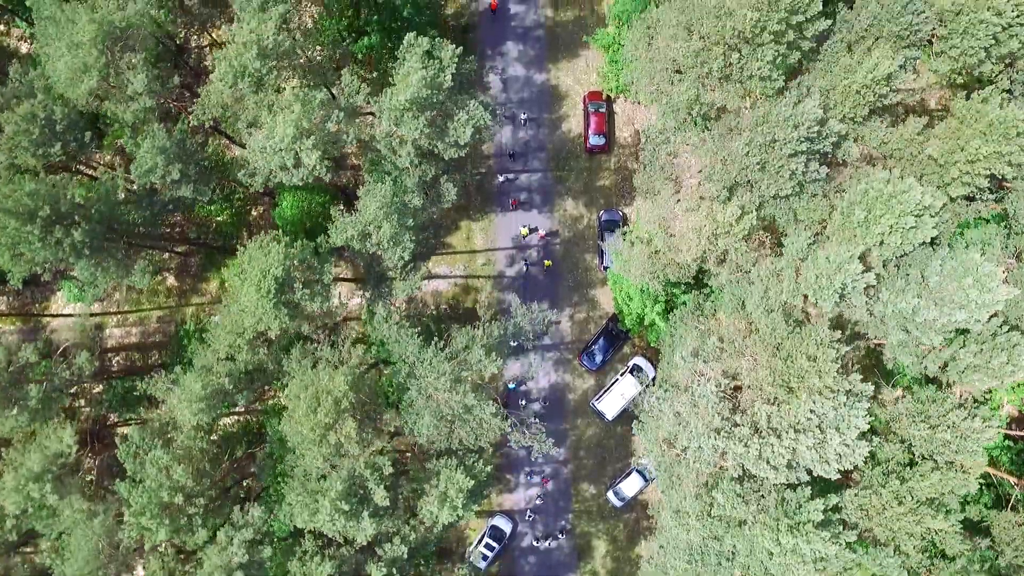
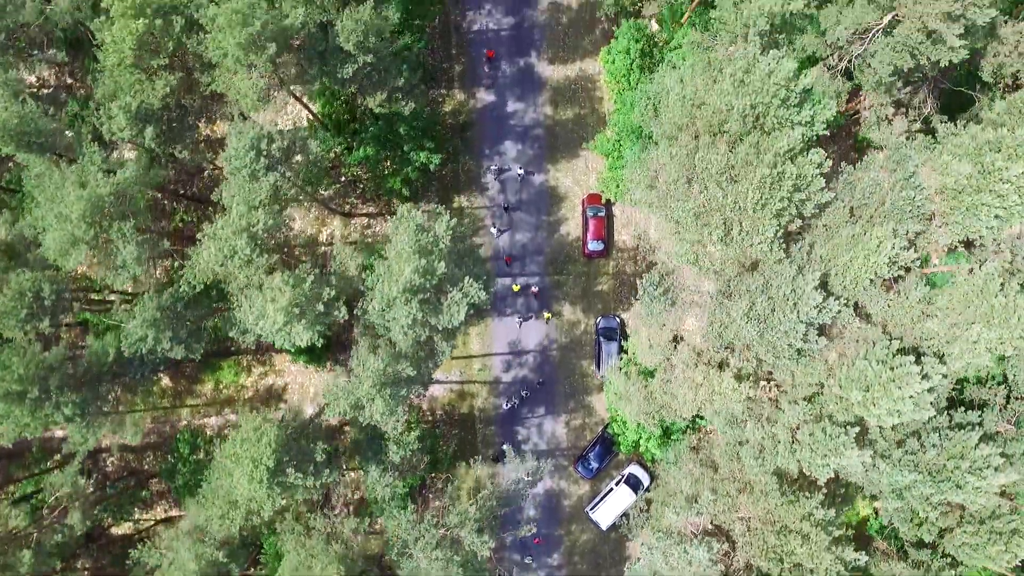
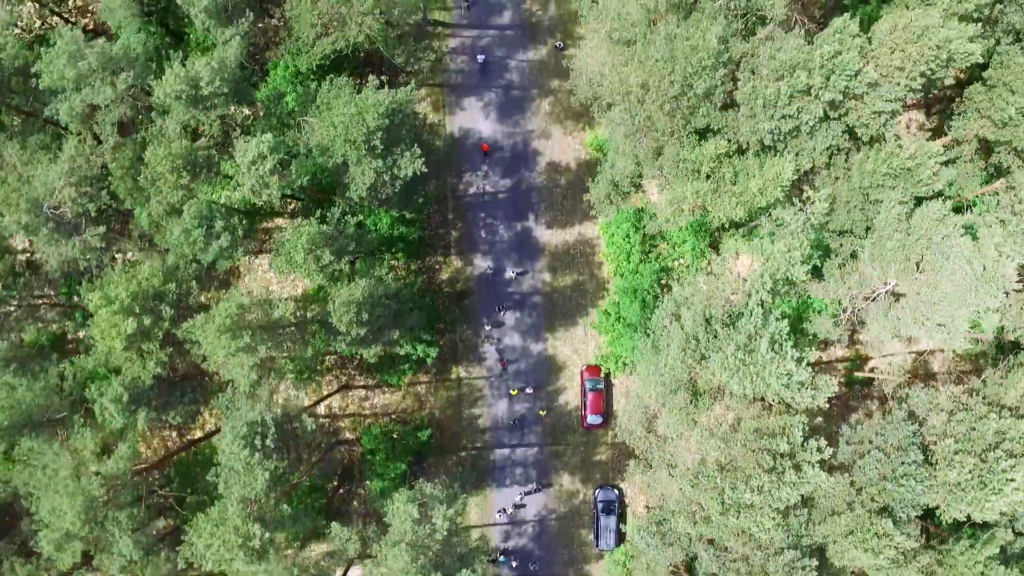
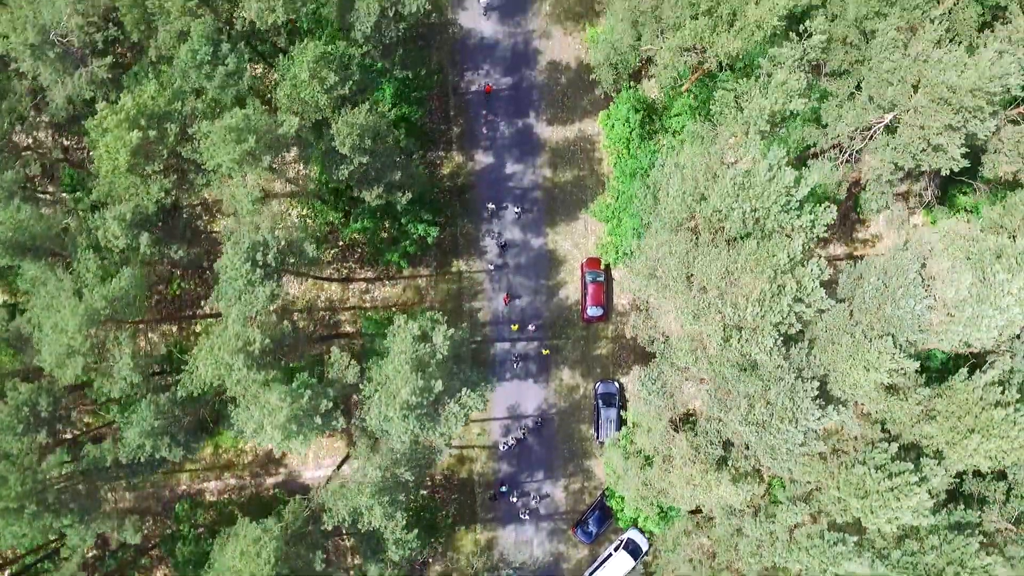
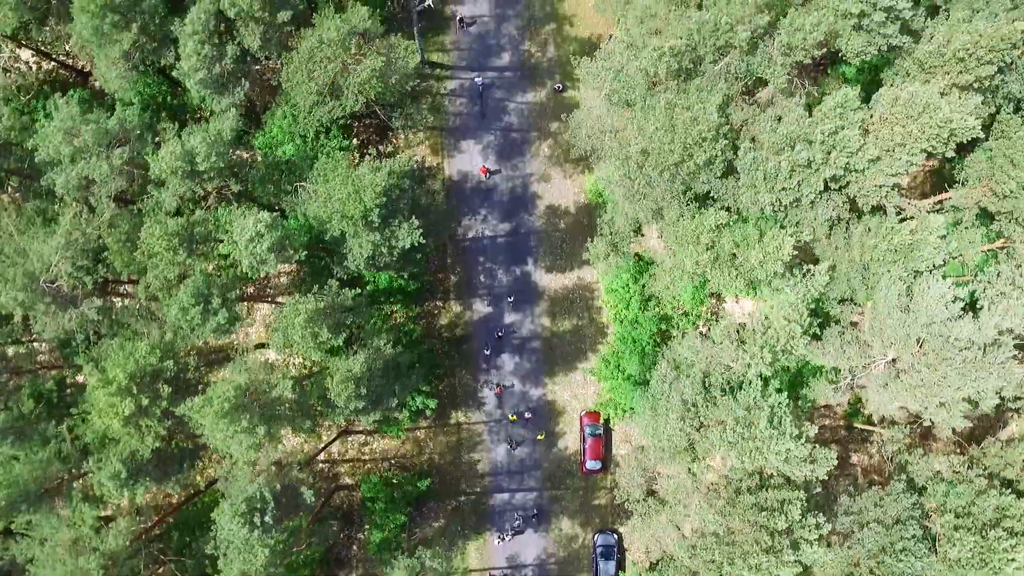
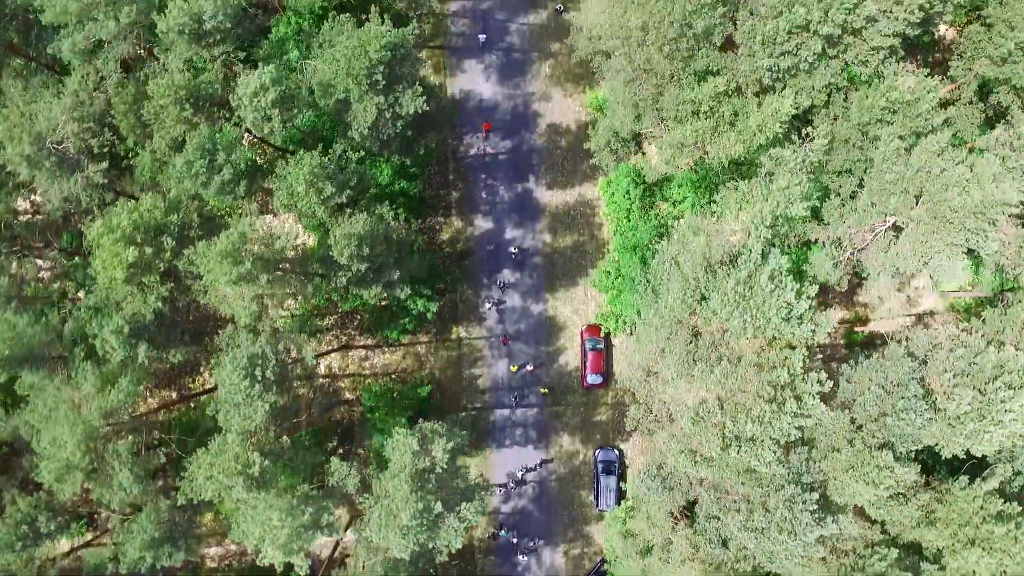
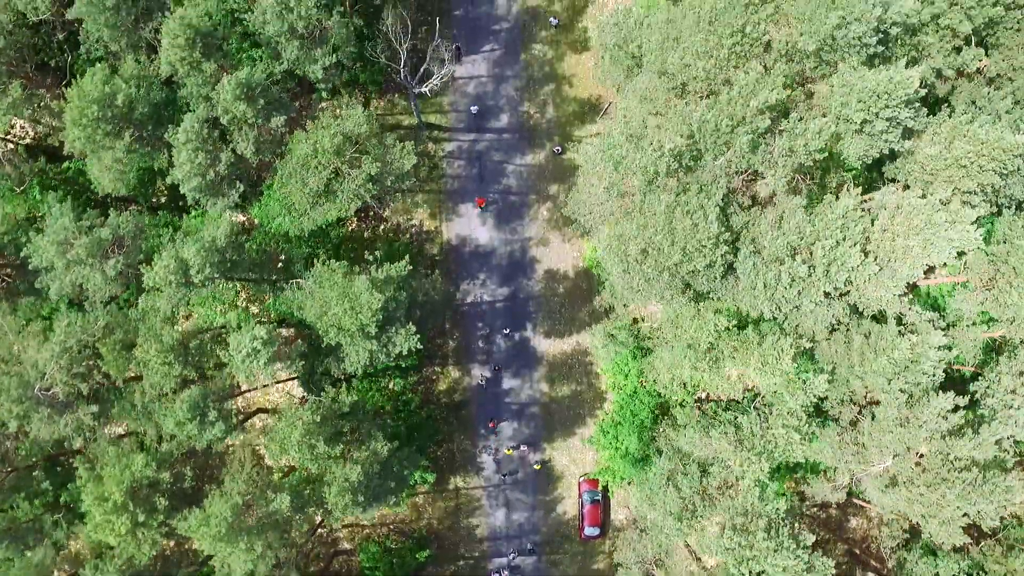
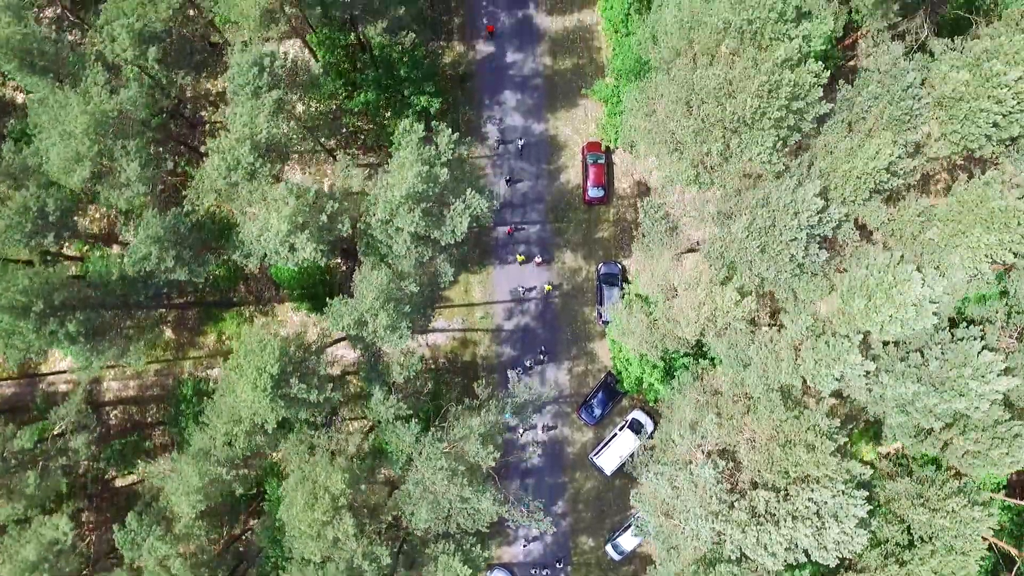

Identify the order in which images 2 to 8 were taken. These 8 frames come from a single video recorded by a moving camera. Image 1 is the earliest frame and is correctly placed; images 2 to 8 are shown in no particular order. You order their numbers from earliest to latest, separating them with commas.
8, 2, 4, 6, 3, 5, 7
